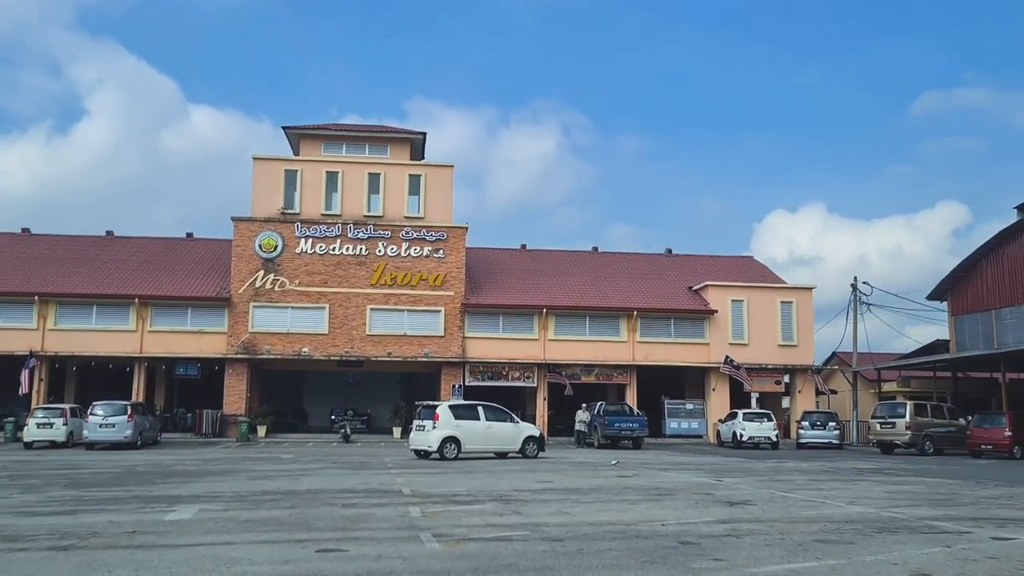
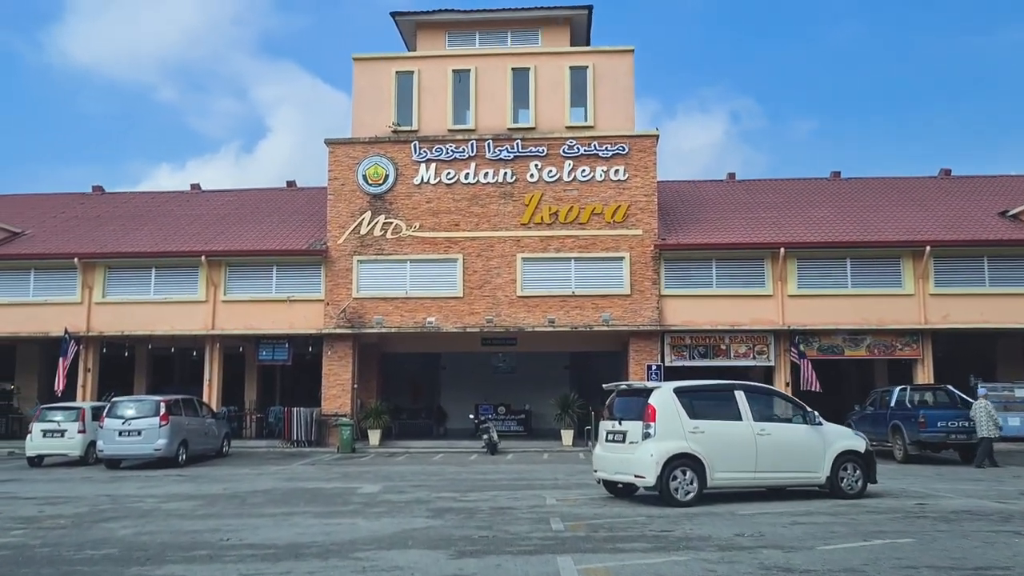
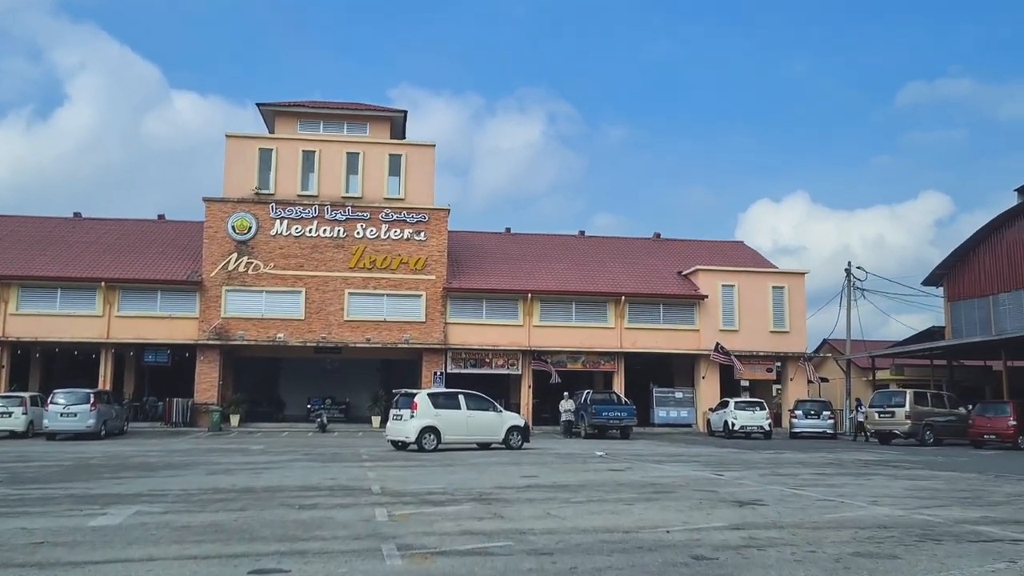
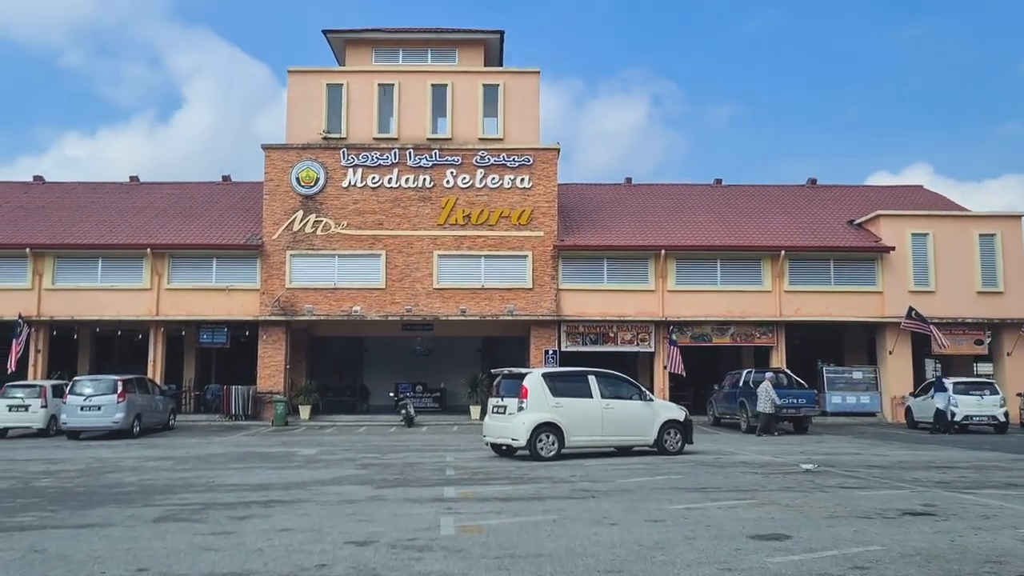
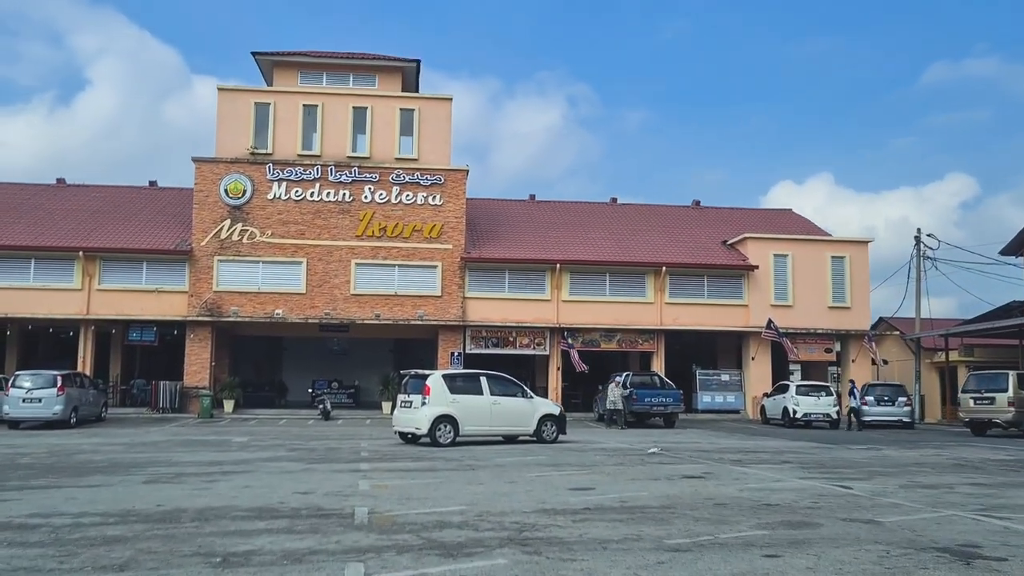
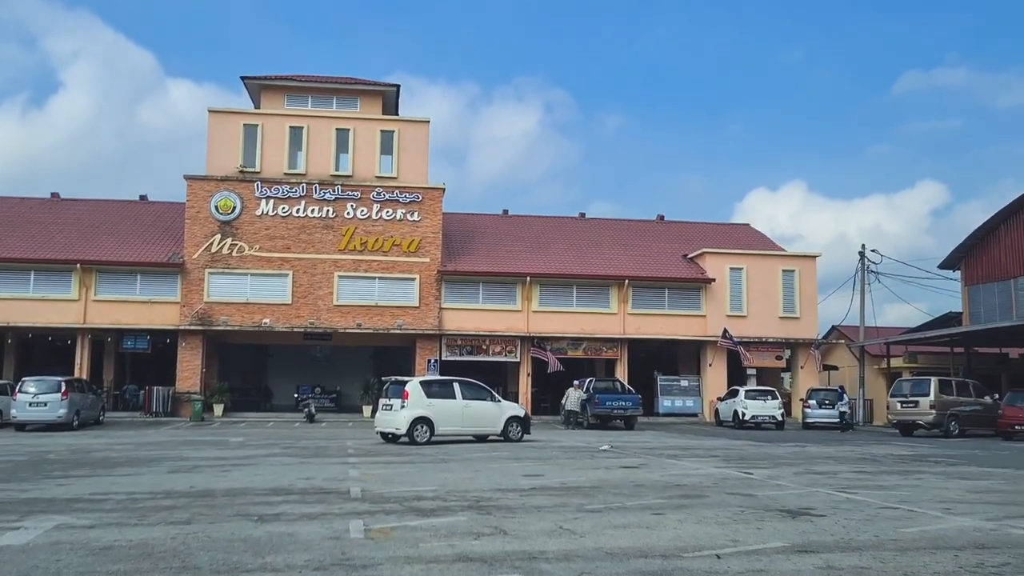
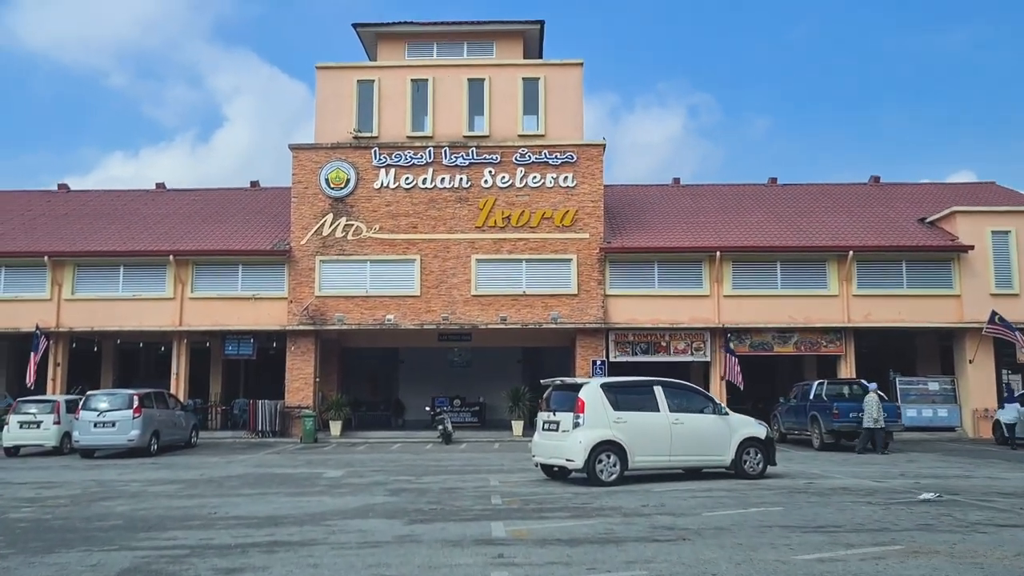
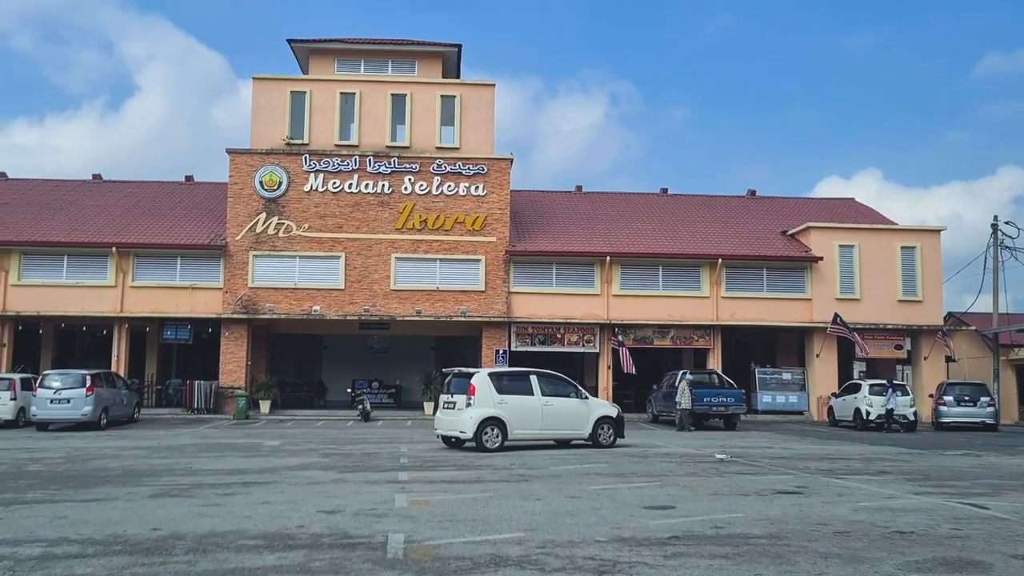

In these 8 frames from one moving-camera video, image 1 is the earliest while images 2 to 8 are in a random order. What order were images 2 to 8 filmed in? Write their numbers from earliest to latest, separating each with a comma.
3, 6, 5, 8, 4, 7, 2
